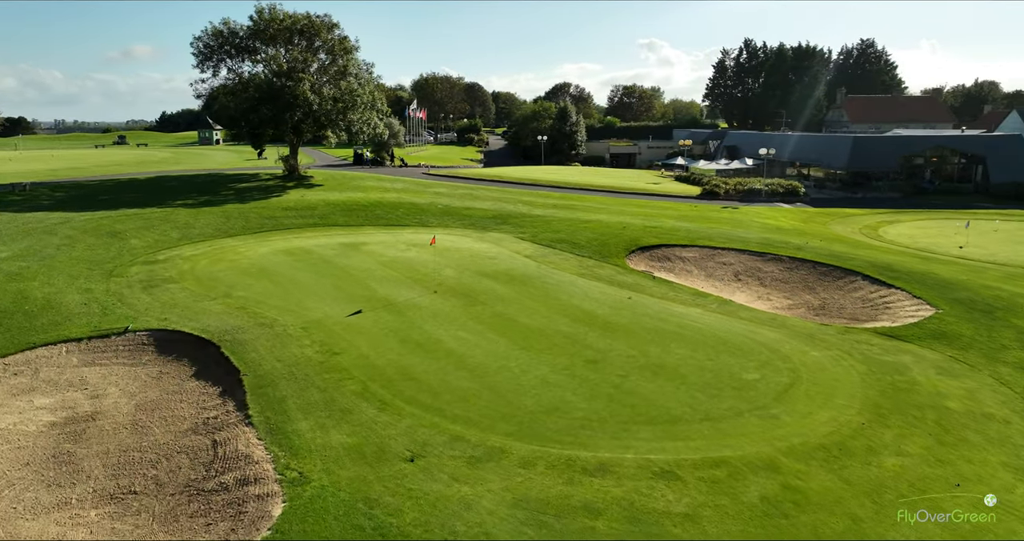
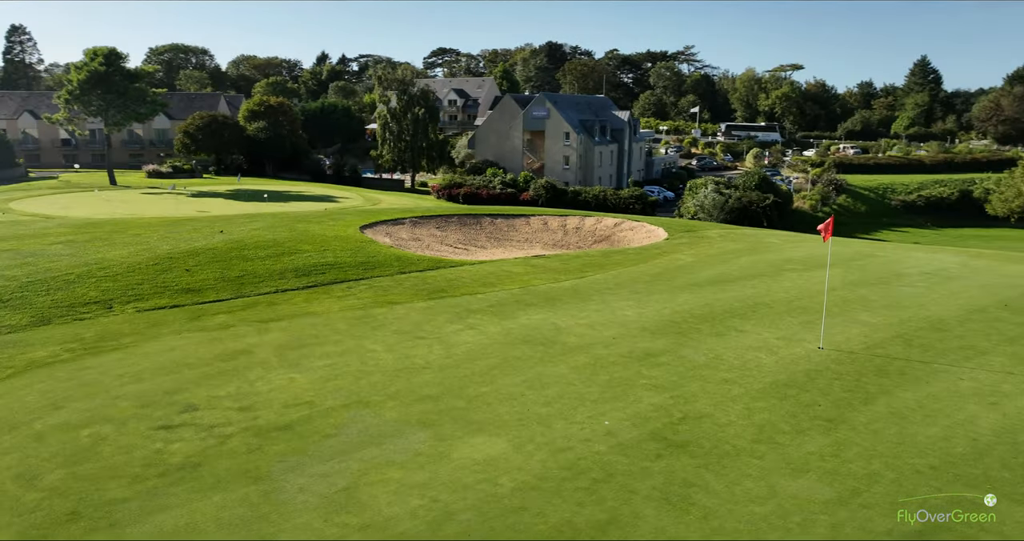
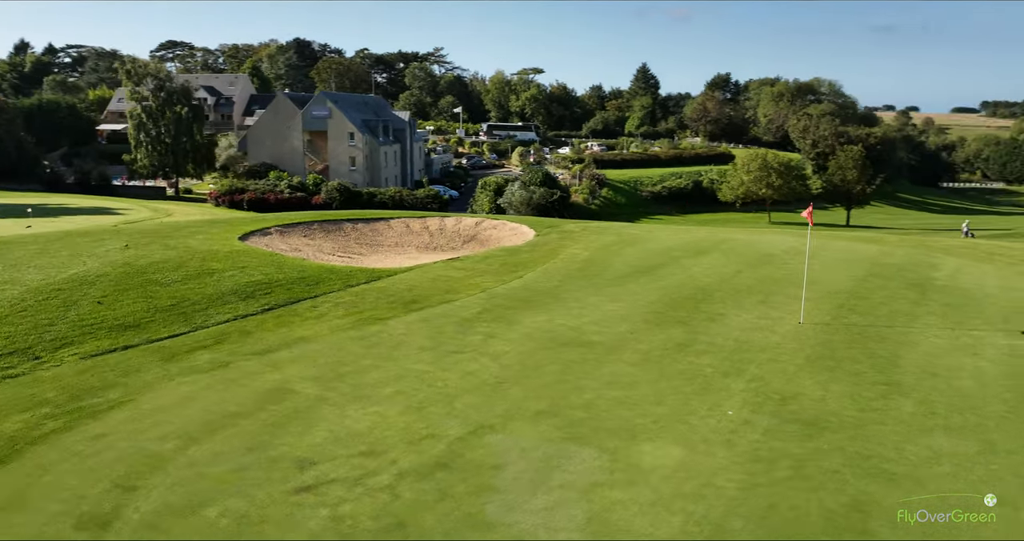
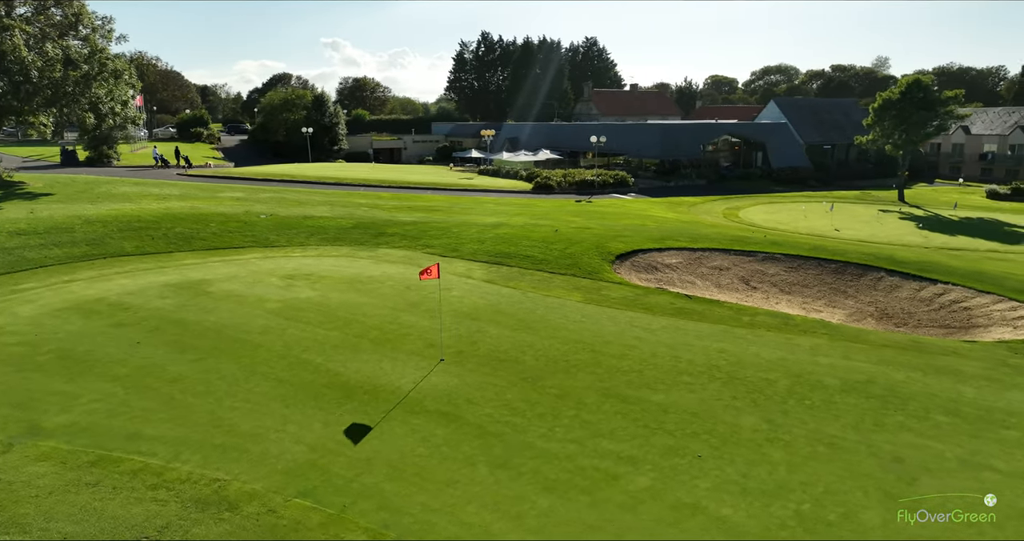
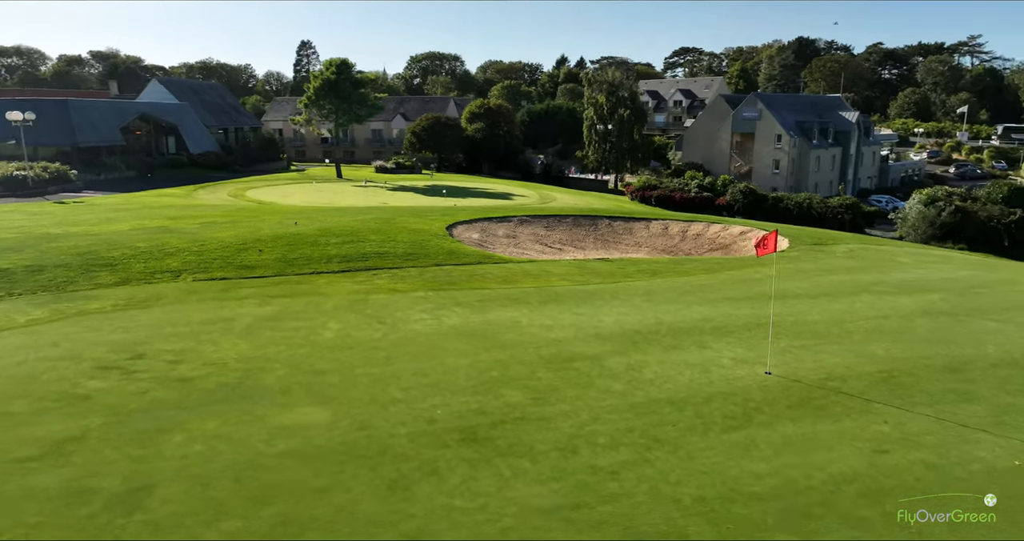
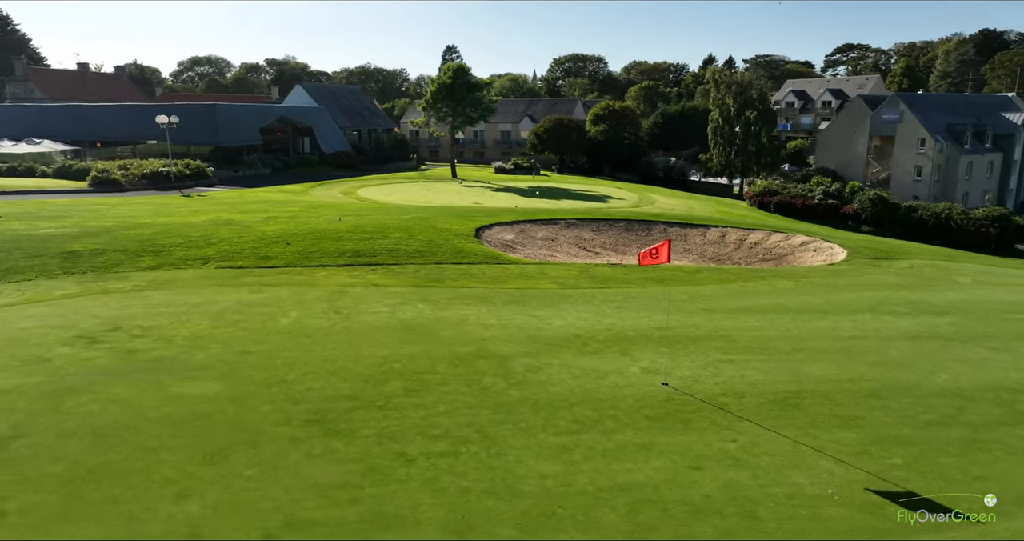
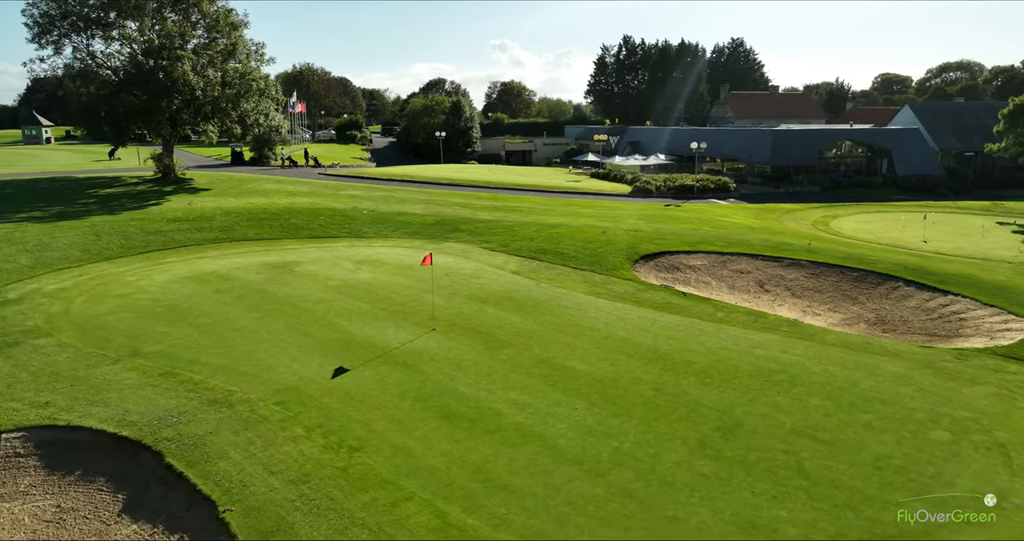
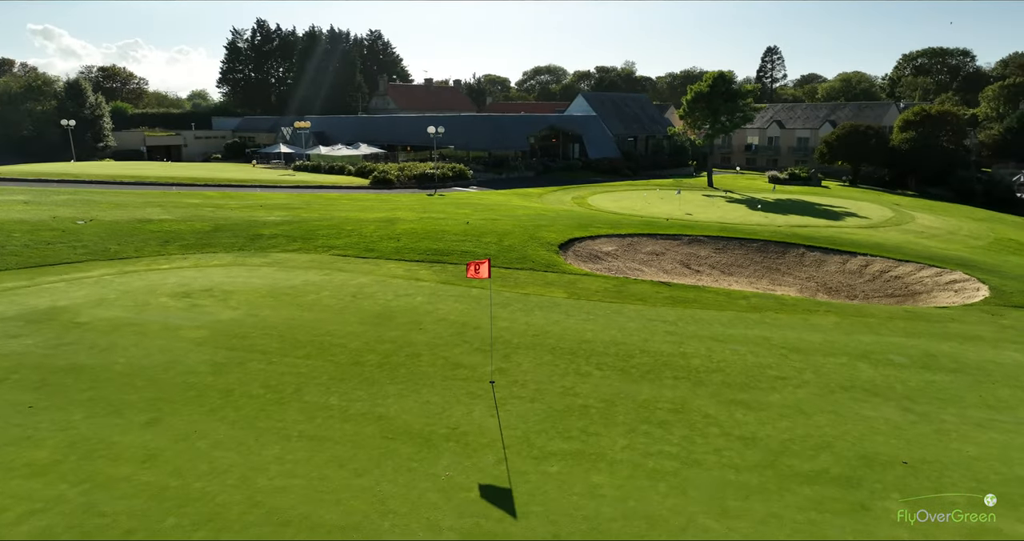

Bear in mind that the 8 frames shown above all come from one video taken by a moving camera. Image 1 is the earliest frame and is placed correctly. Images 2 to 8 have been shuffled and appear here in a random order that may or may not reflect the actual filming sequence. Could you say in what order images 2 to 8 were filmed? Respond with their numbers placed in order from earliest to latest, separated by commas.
7, 4, 8, 6, 5, 2, 3
